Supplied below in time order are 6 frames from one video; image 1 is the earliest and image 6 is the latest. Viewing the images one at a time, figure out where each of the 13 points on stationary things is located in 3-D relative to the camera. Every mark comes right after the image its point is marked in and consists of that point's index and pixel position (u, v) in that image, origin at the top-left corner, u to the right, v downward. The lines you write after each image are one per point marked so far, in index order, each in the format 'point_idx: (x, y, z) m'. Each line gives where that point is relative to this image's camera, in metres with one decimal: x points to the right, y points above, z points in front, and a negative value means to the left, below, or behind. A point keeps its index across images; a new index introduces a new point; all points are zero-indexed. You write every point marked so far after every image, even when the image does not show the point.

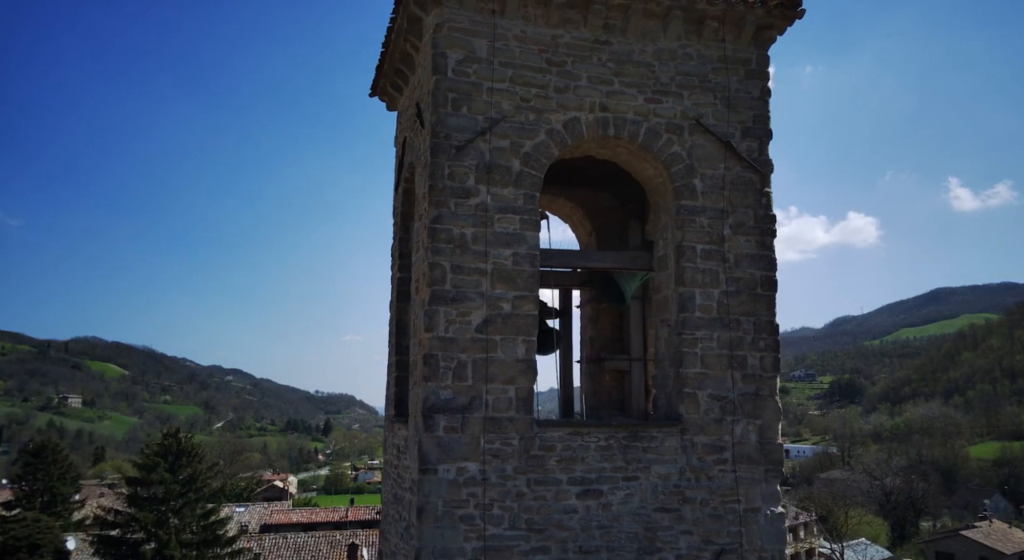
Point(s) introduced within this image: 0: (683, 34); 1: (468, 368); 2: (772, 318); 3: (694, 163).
0: (+1.4, +2.0, +5.6) m
1: (-0.3, -0.6, +4.9) m
2: (+2.0, -0.3, +5.5) m
3: (+1.4, +0.9, +5.5) m
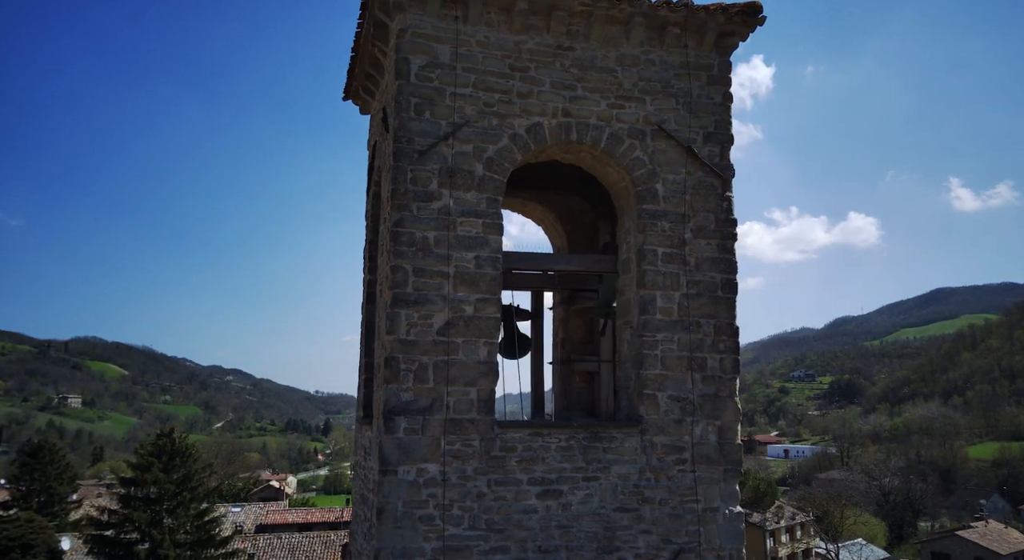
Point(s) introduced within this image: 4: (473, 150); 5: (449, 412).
0: (+1.1, +1.9, +5.7) m
1: (-0.6, -0.6, +5.0) m
2: (+1.7, -0.3, +5.6) m
3: (+1.2, +0.9, +5.6) m
4: (-0.3, +1.0, +5.3) m
5: (-0.5, -0.9, +5.0) m
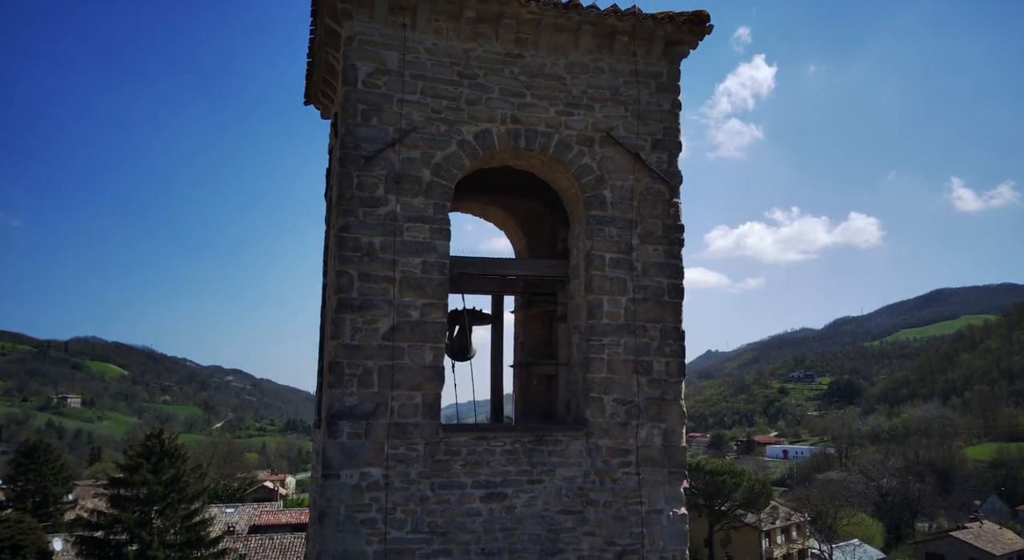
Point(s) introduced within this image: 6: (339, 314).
0: (+0.7, +1.9, +5.8) m
1: (-1.0, -0.7, +5.1) m
2: (+1.3, -0.4, +5.6) m
3: (+0.7, +0.9, +5.7) m
4: (-0.7, +0.9, +5.4) m
5: (-0.9, -1.0, +5.1) m
6: (-1.2, -0.3, +5.0) m
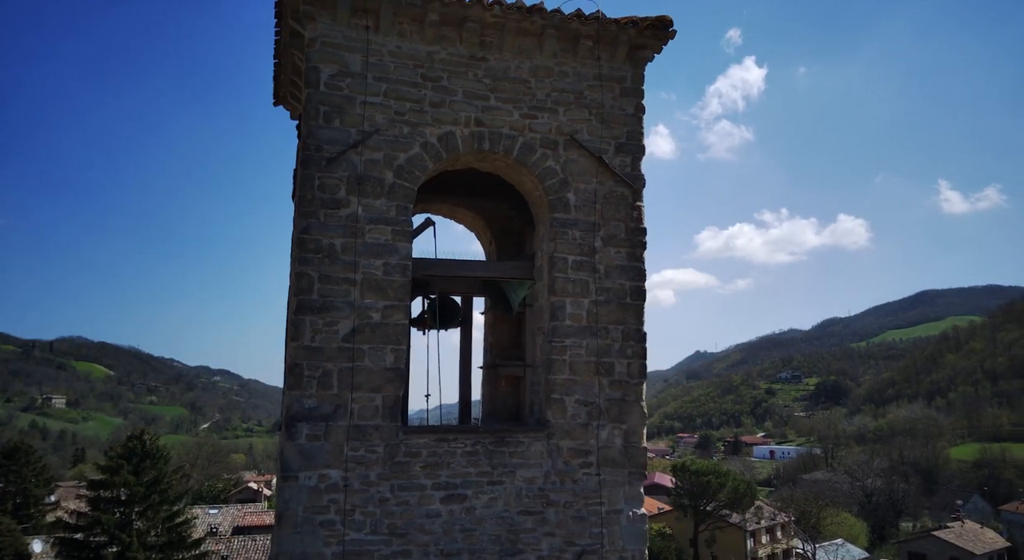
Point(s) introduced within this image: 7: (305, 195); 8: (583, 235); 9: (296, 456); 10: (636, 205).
0: (+0.4, +1.9, +5.8) m
1: (-1.3, -0.7, +5.1) m
2: (+1.0, -0.4, +5.7) m
3: (+0.5, +0.8, +5.7) m
4: (-1.0, +0.9, +5.4) m
5: (-1.2, -1.0, +5.1) m
6: (-1.5, -0.3, +5.0) m
7: (-1.5, +0.6, +5.2) m
8: (+0.6, +0.4, +5.7) m
9: (-1.5, -1.2, +4.9) m
10: (+1.0, +0.6, +5.8) m
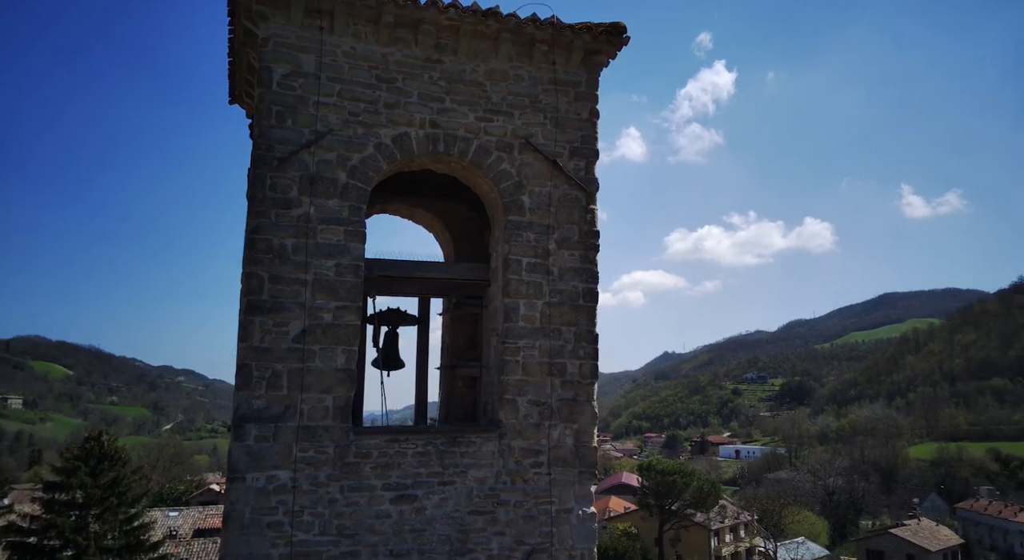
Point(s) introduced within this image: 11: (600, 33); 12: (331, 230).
0: (0.0, +1.9, +5.8) m
1: (-1.6, -0.7, +5.0) m
2: (+0.7, -0.4, +5.7) m
3: (+0.1, +0.8, +5.8) m
4: (-1.3, +0.9, +5.4) m
5: (-1.5, -1.0, +5.1) m
6: (-1.9, -0.3, +5.0) m
7: (-1.9, +0.6, +5.1) m
8: (+0.2, +0.4, +5.7) m
9: (-1.9, -1.2, +4.9) m
10: (+0.7, +0.6, +5.9) m
11: (+0.7, +2.1, +5.9) m
12: (-1.4, +0.4, +5.3) m
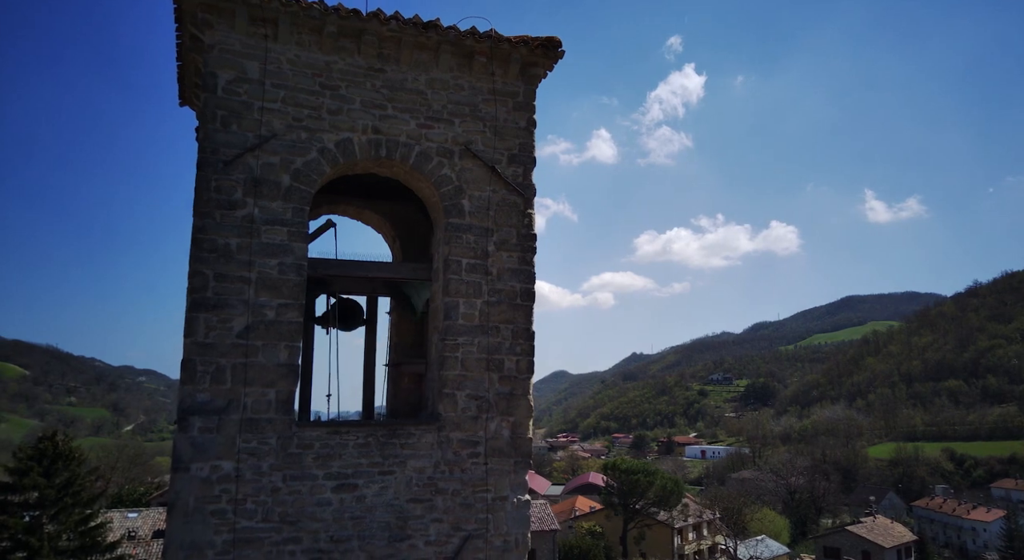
0: (-0.5, +1.9, +6.1) m
1: (-2.1, -0.7, +5.3) m
2: (+0.1, -0.4, +6.0) m
3: (-0.4, +0.8, +6.0) m
4: (-1.8, +0.9, +5.6) m
5: (-2.0, -1.0, +5.3) m
6: (-2.4, -0.3, +5.2) m
7: (-2.4, +0.6, +5.3) m
8: (-0.3, +0.4, +6.0) m
9: (-2.4, -1.2, +5.1) m
10: (+0.1, +0.6, +6.2) m
11: (+0.2, +2.1, +6.2) m
12: (-1.9, +0.4, +5.5) m
